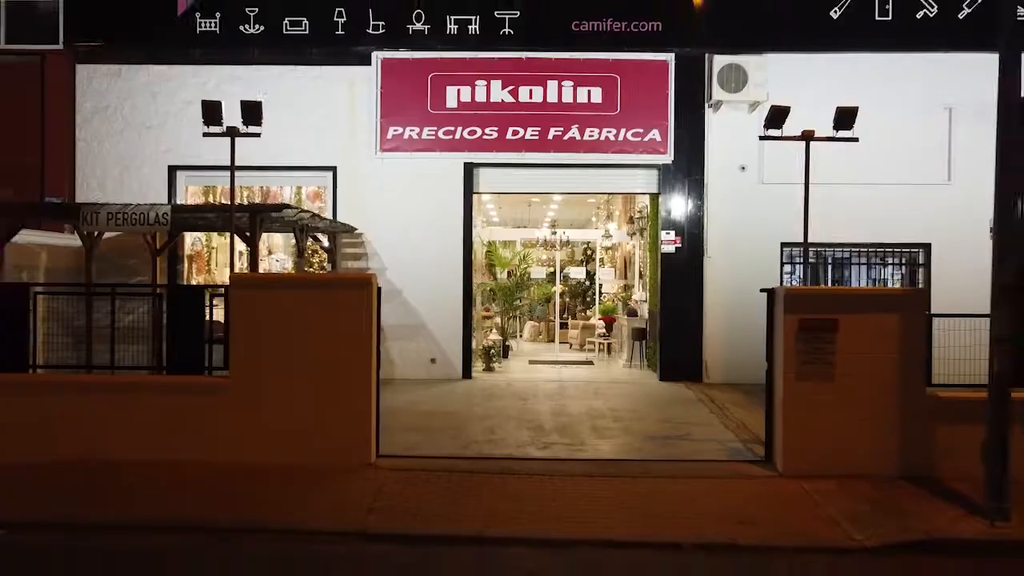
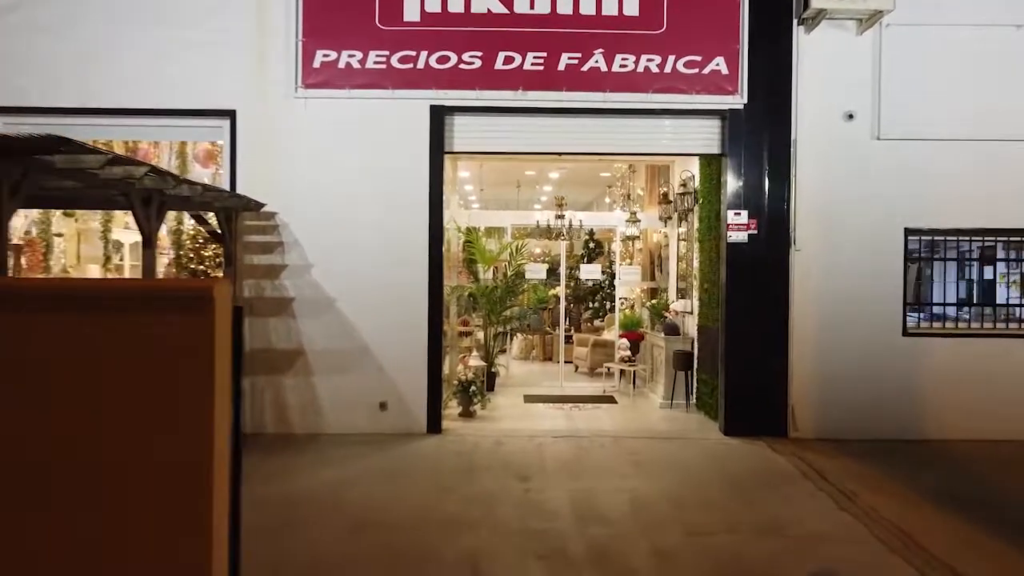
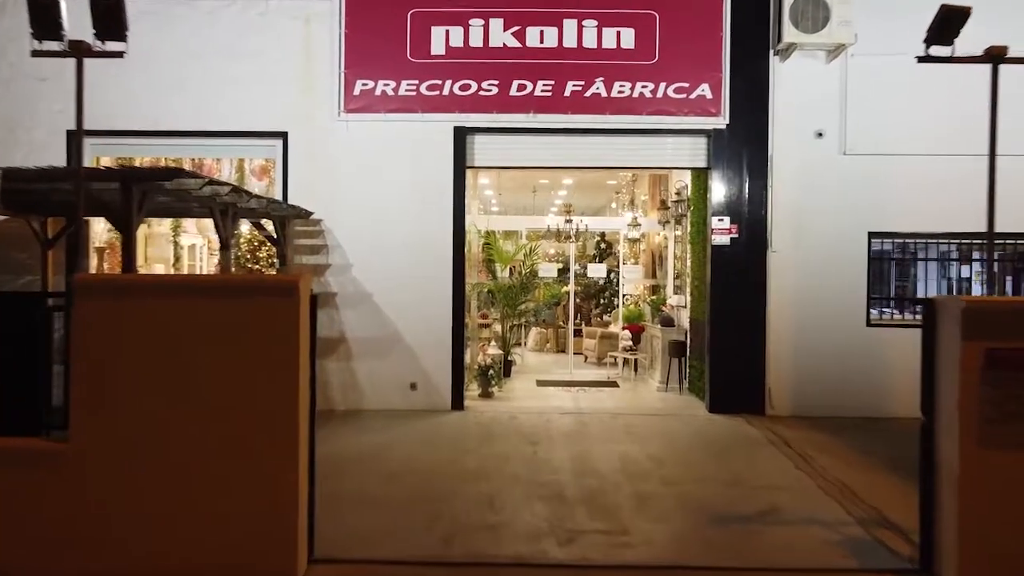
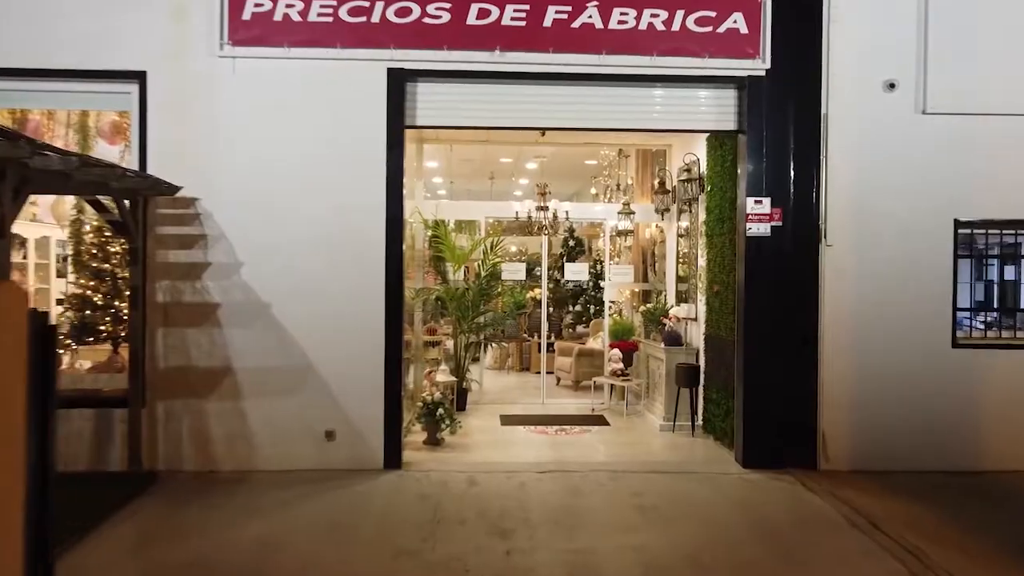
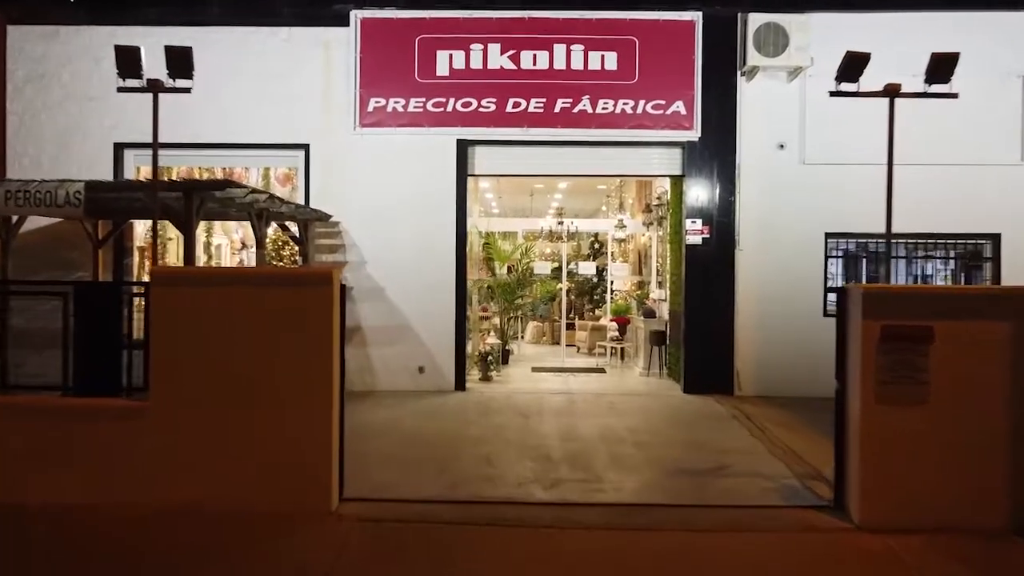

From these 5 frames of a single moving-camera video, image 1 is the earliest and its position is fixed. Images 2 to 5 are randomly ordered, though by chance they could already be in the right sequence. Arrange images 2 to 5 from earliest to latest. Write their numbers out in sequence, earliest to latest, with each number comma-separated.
5, 3, 2, 4
